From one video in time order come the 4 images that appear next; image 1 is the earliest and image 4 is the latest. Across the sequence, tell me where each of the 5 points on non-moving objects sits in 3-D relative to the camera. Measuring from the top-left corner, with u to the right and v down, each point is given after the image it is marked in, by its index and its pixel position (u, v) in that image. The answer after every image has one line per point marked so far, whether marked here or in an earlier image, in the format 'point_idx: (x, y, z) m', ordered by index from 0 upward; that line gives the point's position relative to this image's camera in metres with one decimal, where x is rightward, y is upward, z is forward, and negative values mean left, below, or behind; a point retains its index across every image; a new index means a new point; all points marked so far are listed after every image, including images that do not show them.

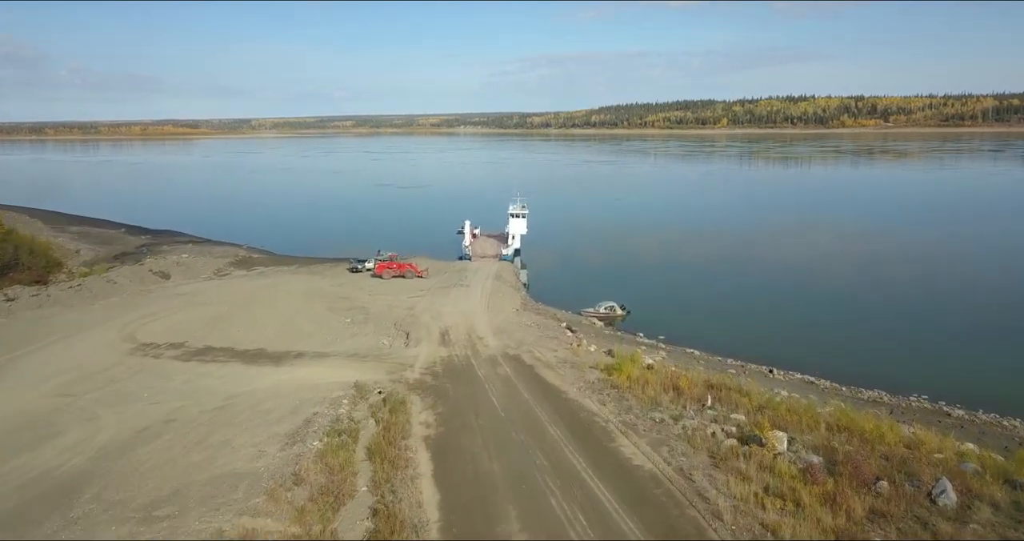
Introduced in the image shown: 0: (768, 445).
0: (+4.3, -3.0, +11.1) m
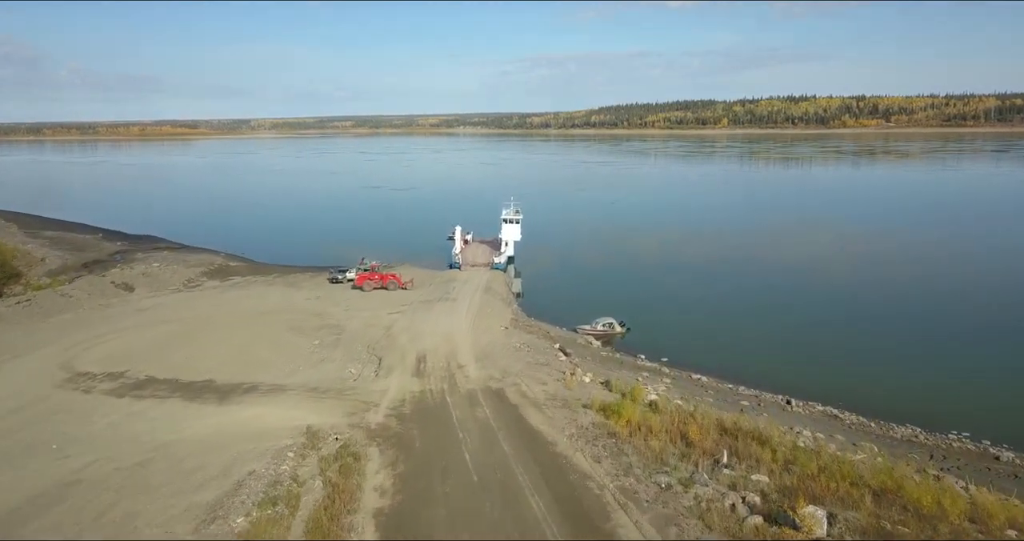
0: (+3.9, -3.5, +8.9) m
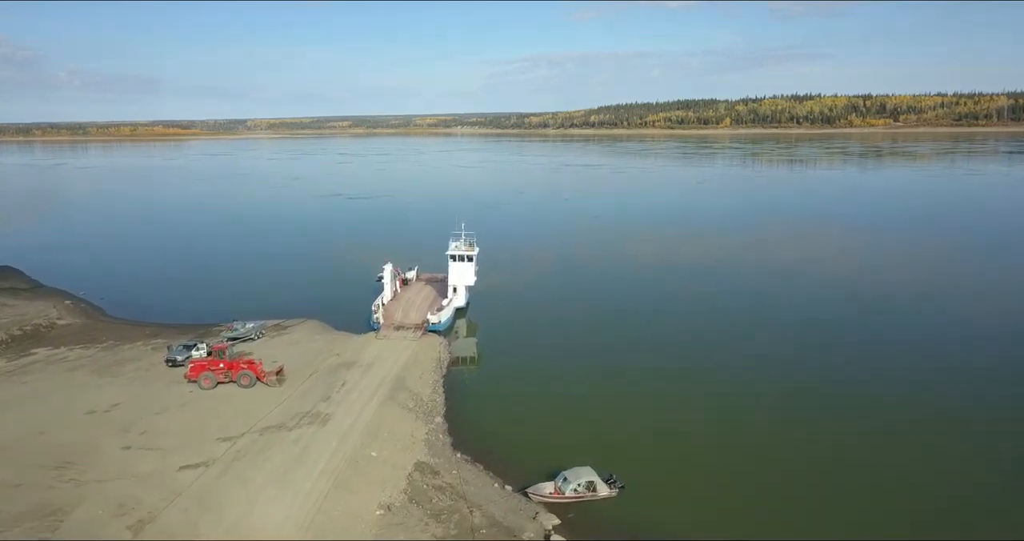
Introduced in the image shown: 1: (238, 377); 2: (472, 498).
0: (+1.8, -5.9, -2.2) m
1: (-7.7, -3.0, +18.1) m
2: (-0.7, -4.6, +13.0) m
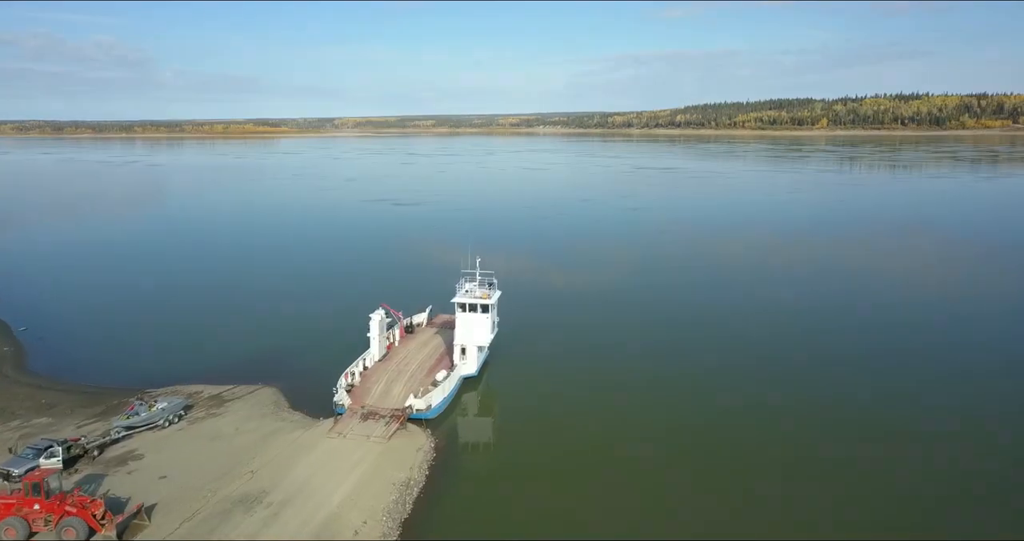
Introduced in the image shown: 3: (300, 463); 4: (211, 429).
0: (-1.0, -7.7, -10.2) m
1: (-7.9, -4.5, +11.2) m
2: (-1.7, -6.3, +5.2) m
3: (-4.5, -4.3, +14.3) m
4: (-7.4, -4.0, +16.0) m
